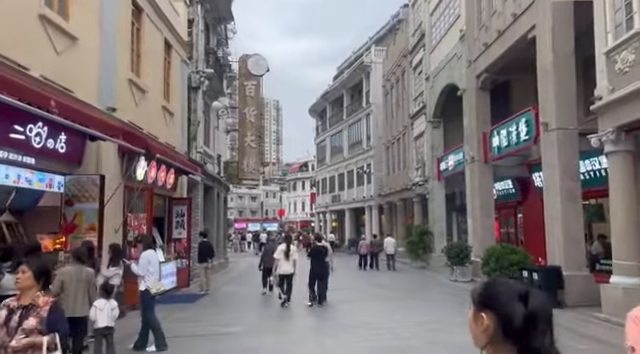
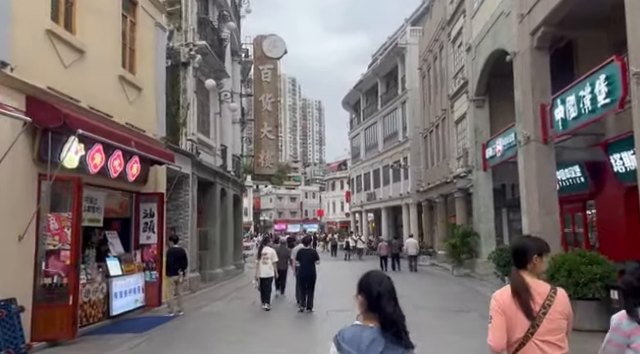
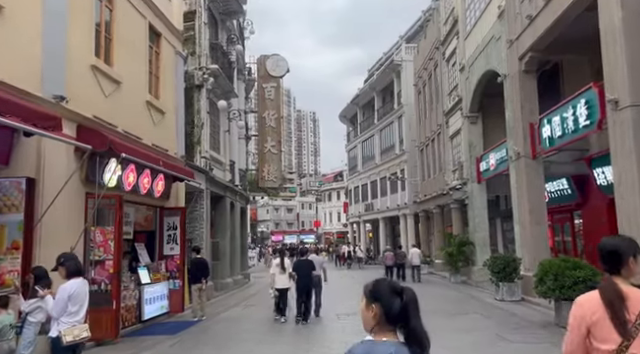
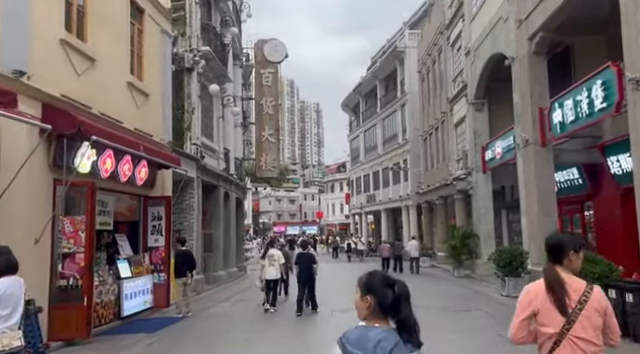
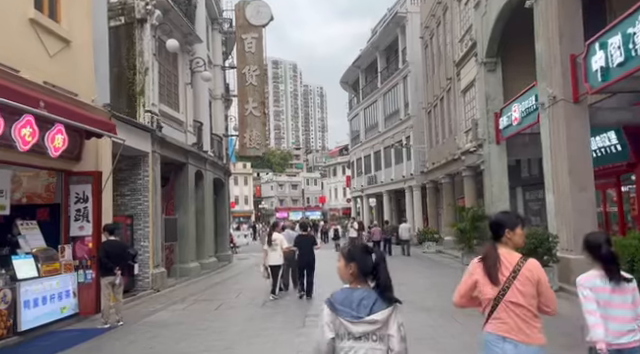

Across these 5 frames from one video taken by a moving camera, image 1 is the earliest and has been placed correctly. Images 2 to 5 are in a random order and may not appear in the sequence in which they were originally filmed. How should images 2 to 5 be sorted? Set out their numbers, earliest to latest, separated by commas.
3, 4, 2, 5
